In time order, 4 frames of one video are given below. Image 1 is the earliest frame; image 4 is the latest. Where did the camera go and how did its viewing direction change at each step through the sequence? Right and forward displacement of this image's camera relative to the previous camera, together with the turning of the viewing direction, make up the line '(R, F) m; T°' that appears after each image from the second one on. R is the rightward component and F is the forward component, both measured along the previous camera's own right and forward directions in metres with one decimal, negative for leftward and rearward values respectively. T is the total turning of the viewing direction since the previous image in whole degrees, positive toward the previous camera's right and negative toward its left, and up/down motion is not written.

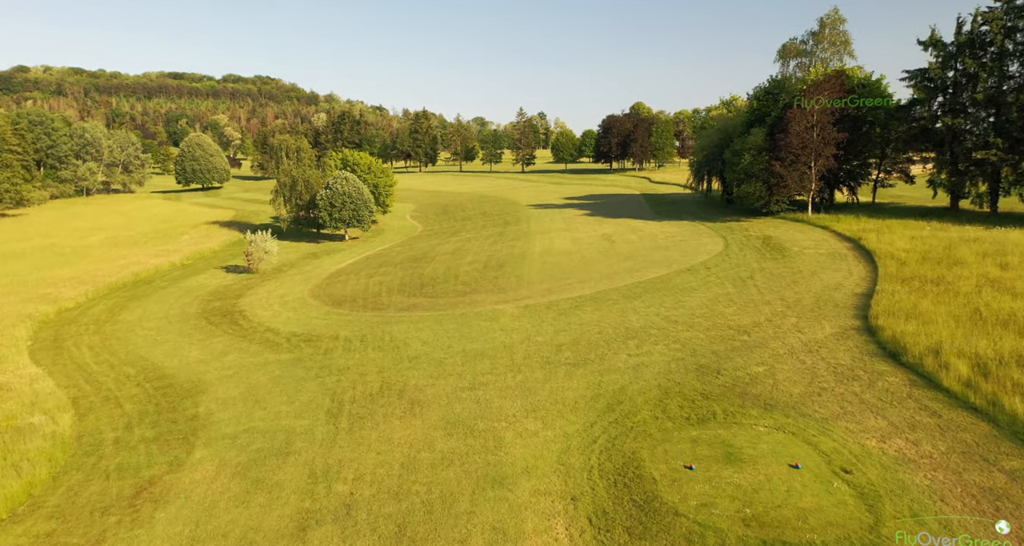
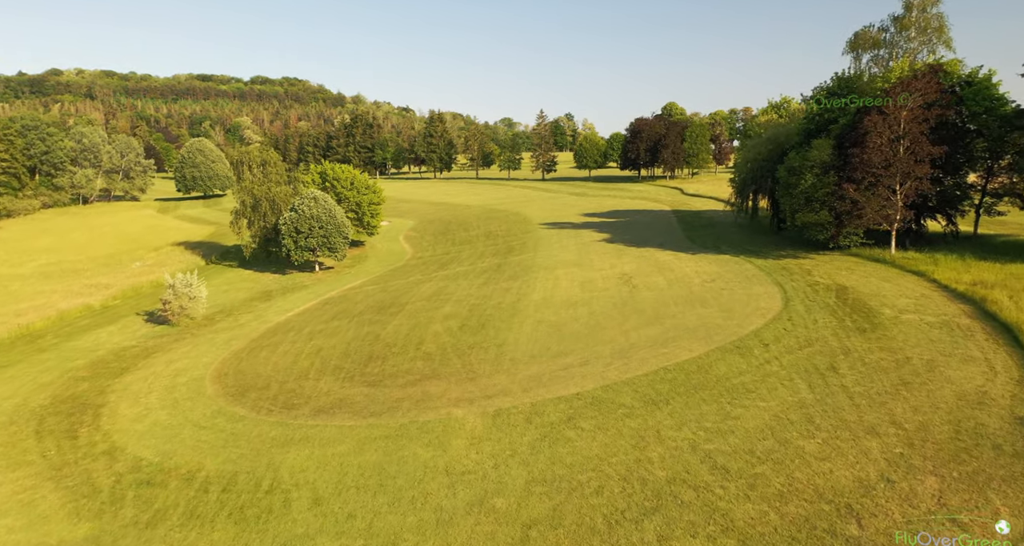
(+2.2, +10.7) m; -3°
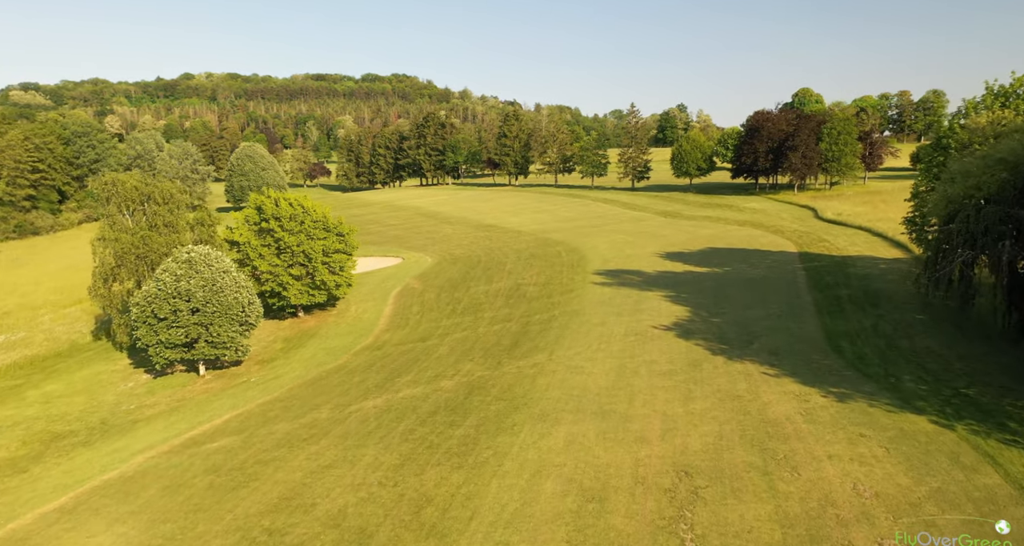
(+5.6, +22.9) m; -10°
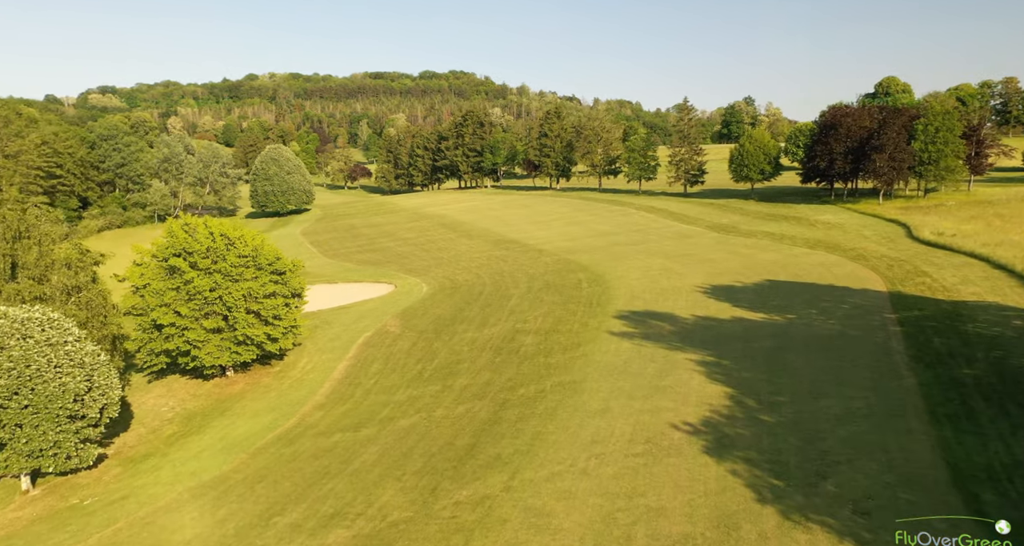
(+4.2, +11.2) m; -6°
